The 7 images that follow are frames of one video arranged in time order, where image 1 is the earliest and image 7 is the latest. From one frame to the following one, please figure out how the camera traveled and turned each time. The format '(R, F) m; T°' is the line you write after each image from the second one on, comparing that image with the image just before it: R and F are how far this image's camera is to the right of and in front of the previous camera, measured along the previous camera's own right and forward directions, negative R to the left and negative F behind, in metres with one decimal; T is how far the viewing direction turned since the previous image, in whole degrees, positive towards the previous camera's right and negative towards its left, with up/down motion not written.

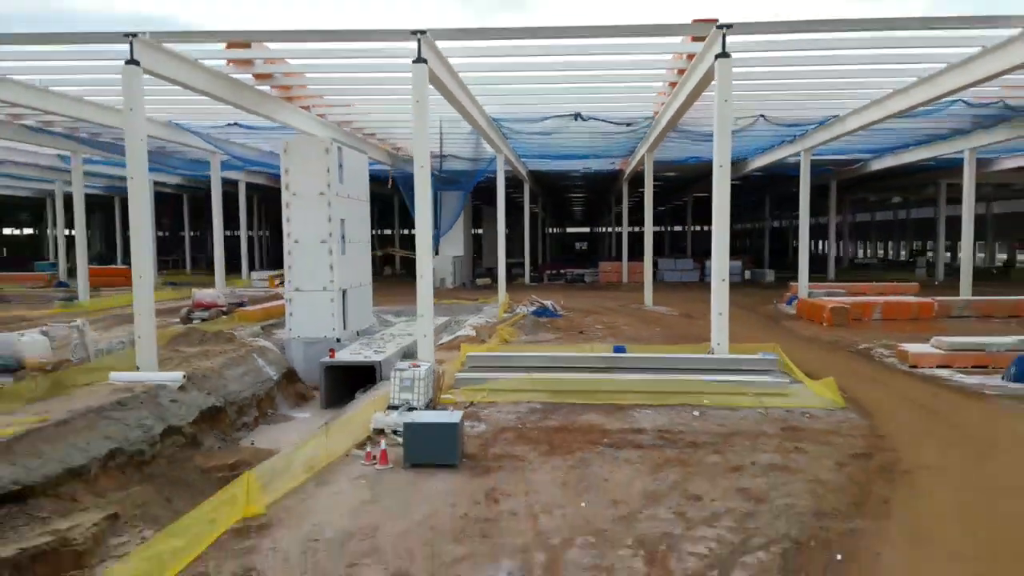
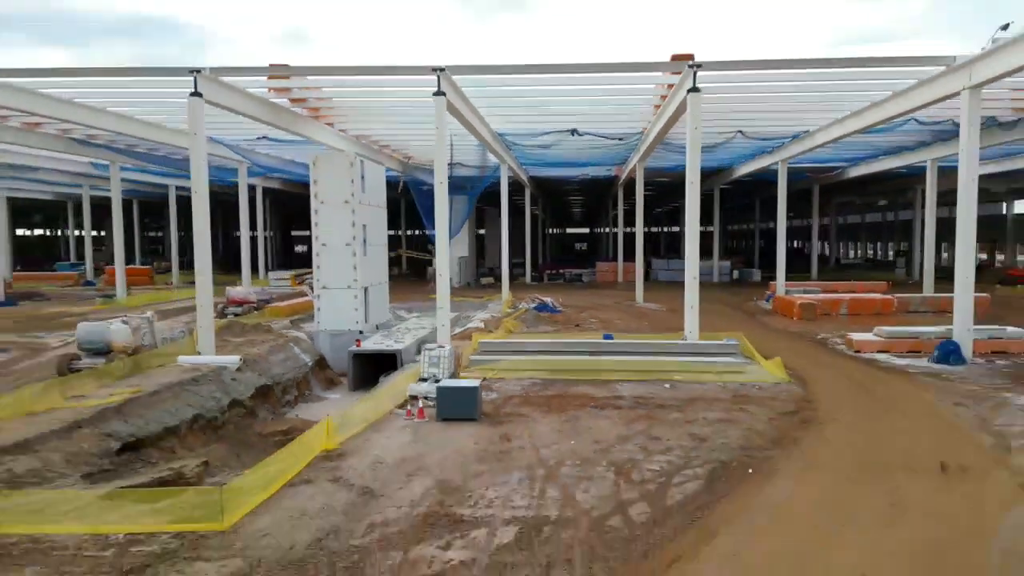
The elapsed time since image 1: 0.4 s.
(0.0, -1.0) m; 0°
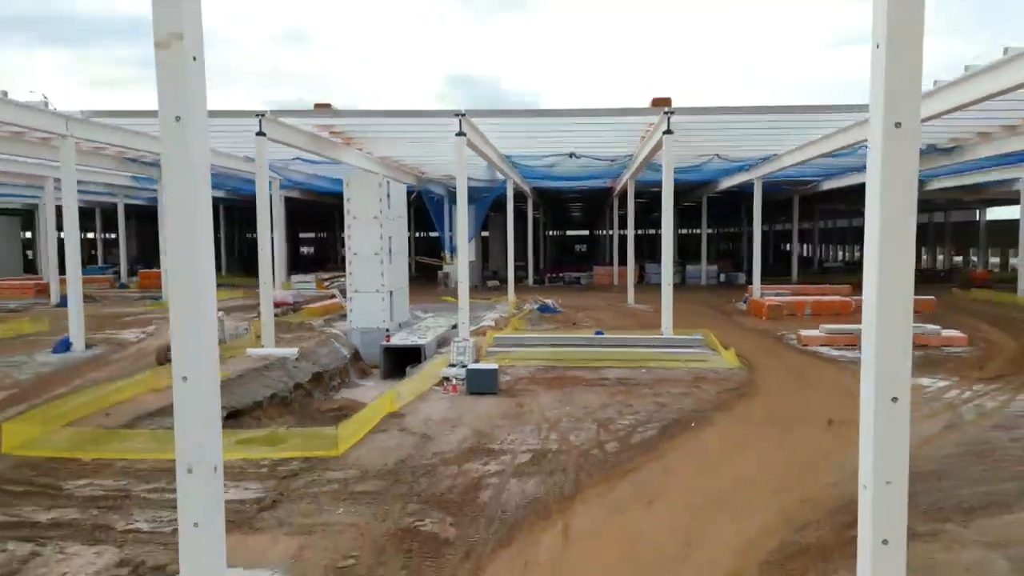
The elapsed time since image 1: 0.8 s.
(-0.1, -1.4) m; 0°
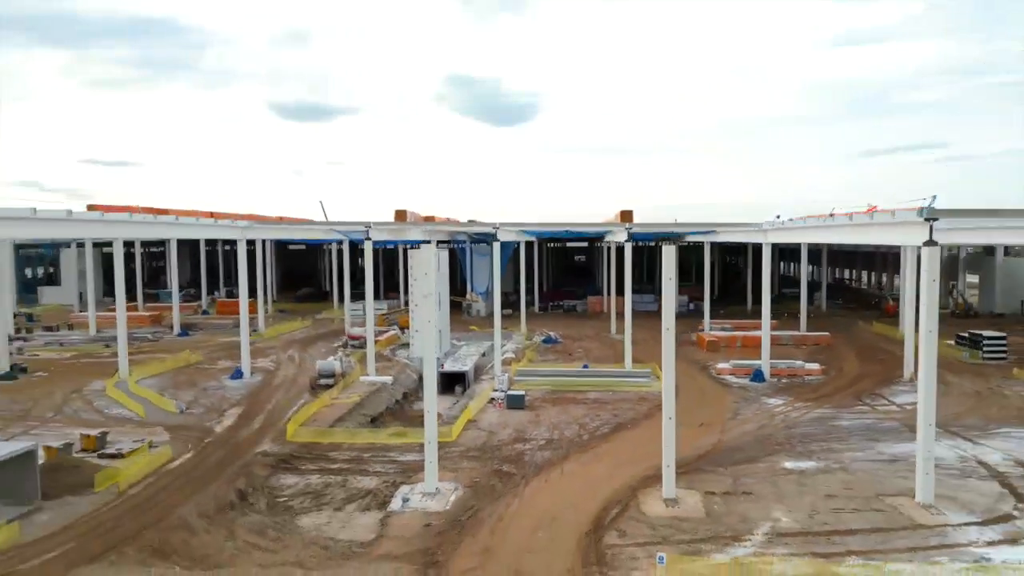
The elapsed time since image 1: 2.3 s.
(-0.3, -4.3) m; 0°
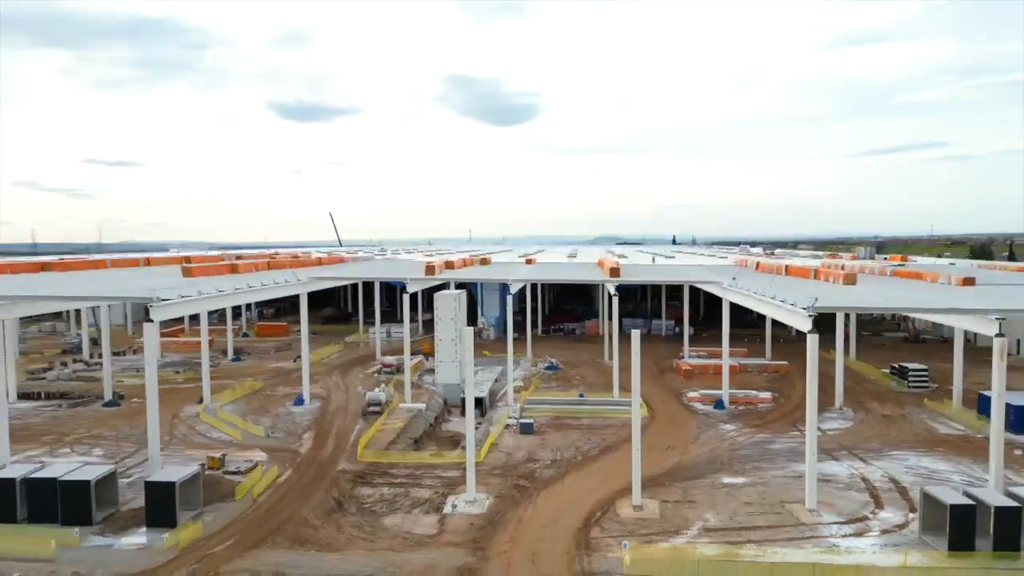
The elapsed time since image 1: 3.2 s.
(-0.2, -2.8) m; 0°
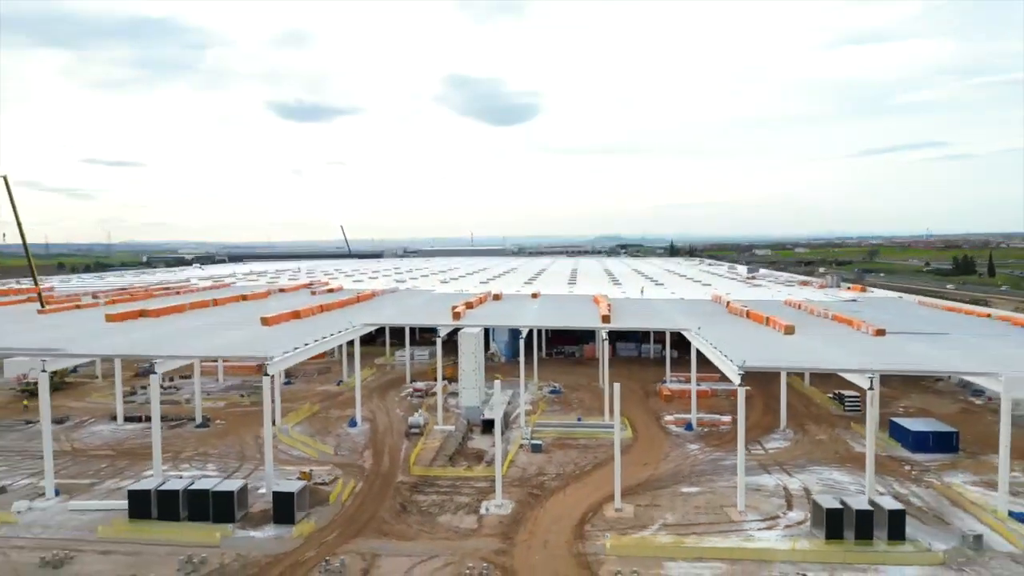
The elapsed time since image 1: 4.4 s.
(-0.3, -3.7) m; 0°
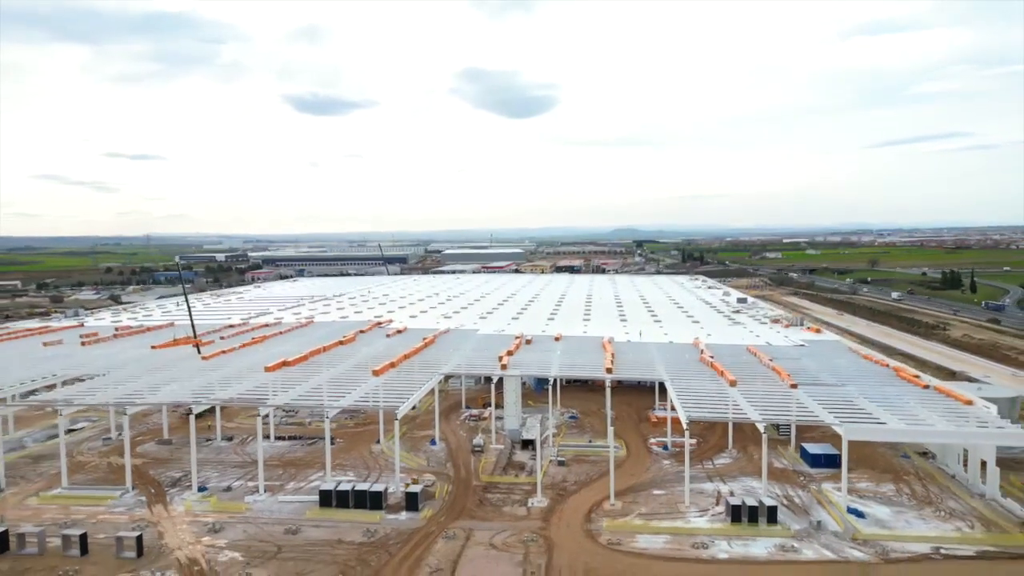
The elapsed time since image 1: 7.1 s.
(-0.6, -8.3) m; -1°
